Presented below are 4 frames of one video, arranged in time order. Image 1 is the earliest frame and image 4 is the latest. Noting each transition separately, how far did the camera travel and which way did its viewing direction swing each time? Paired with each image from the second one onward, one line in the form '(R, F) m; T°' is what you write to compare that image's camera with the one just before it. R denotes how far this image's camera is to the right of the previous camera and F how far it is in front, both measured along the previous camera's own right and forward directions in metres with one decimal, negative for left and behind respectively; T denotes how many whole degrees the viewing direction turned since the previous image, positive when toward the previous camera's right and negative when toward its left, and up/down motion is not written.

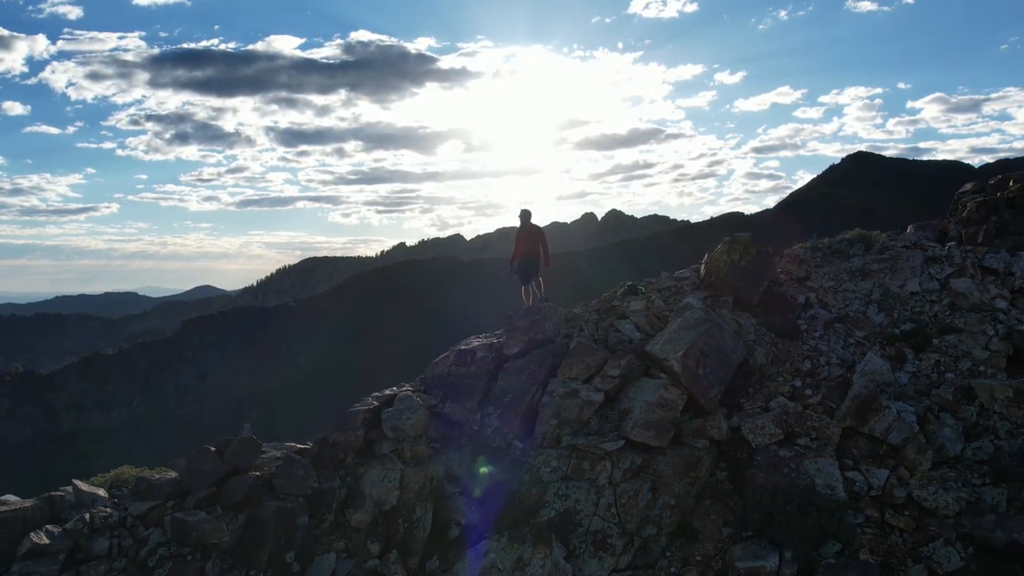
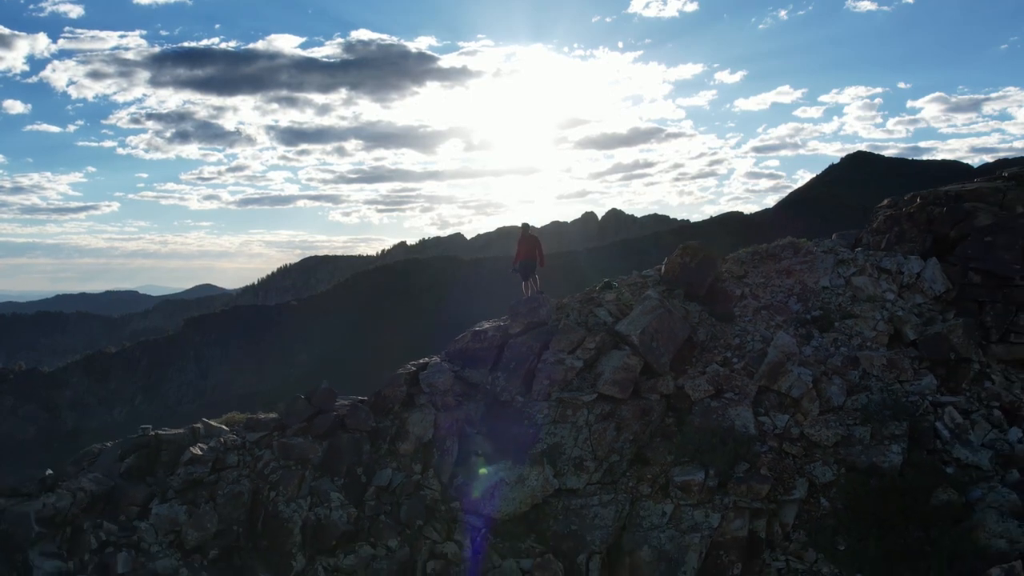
(0.0, -1.9) m; 0°
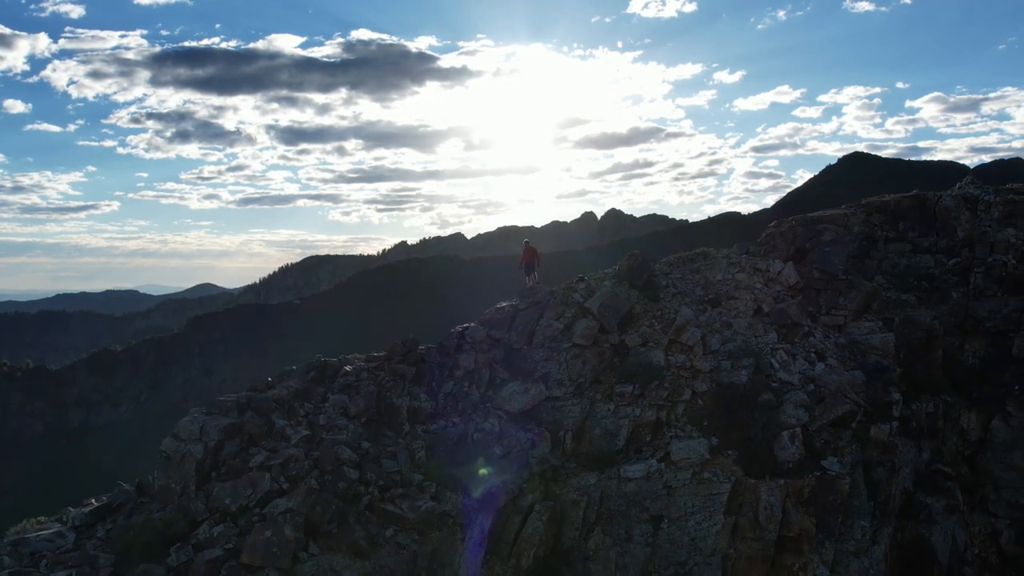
(-0.1, -4.7) m; 0°
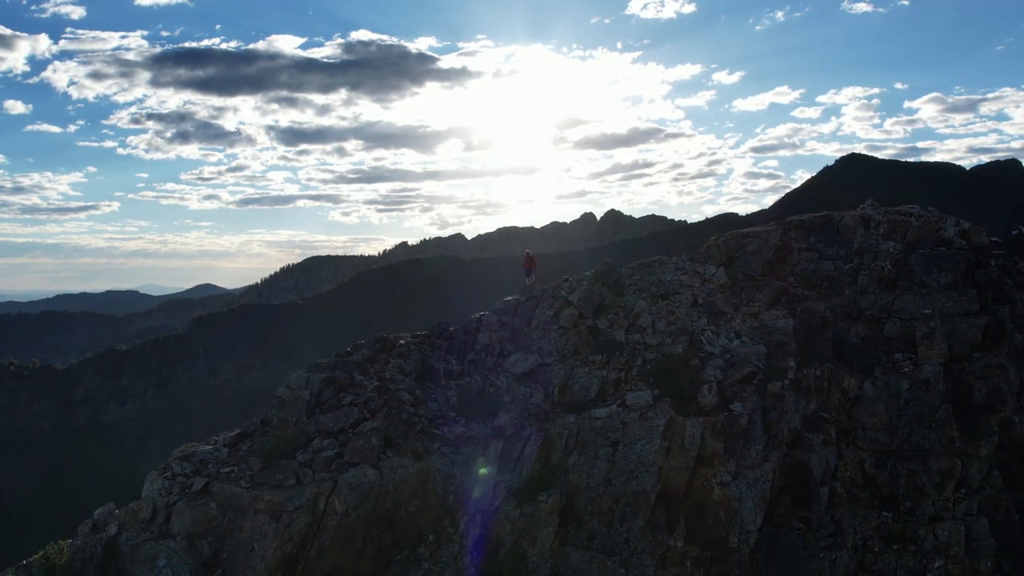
(+0.5, -4.3) m; 0°
